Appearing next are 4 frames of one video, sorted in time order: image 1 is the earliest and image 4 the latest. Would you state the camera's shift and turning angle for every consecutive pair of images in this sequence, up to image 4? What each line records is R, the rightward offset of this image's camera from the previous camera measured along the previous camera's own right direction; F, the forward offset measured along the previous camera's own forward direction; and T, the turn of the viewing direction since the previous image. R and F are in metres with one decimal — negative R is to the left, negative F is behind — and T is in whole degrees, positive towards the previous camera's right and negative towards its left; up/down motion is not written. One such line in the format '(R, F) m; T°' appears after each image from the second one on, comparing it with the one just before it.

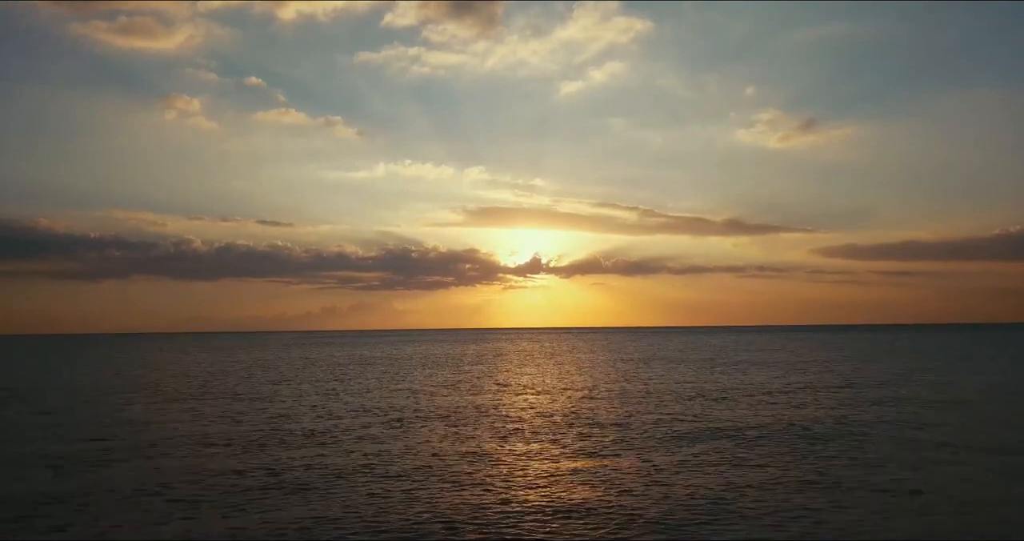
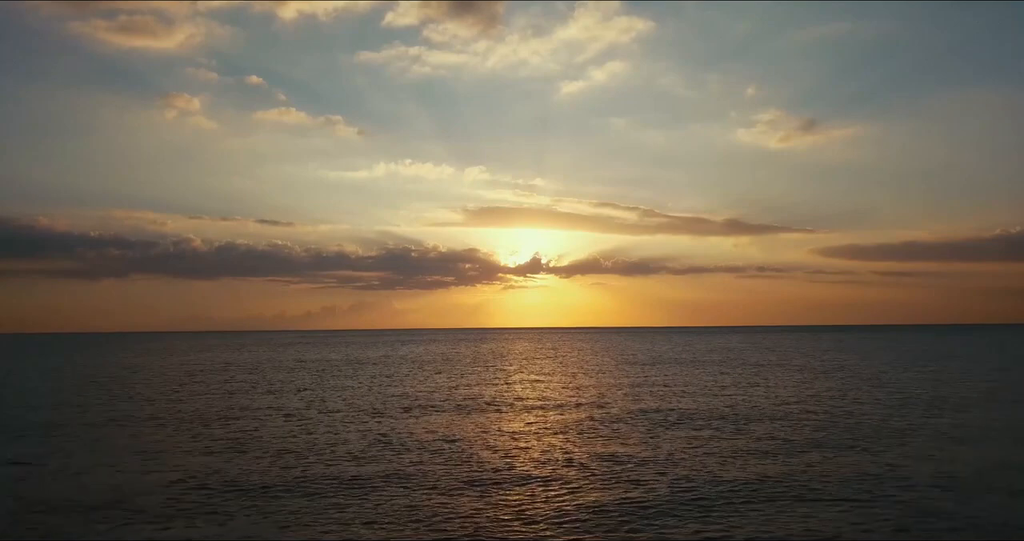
(-0.8, -0.3) m; 0°
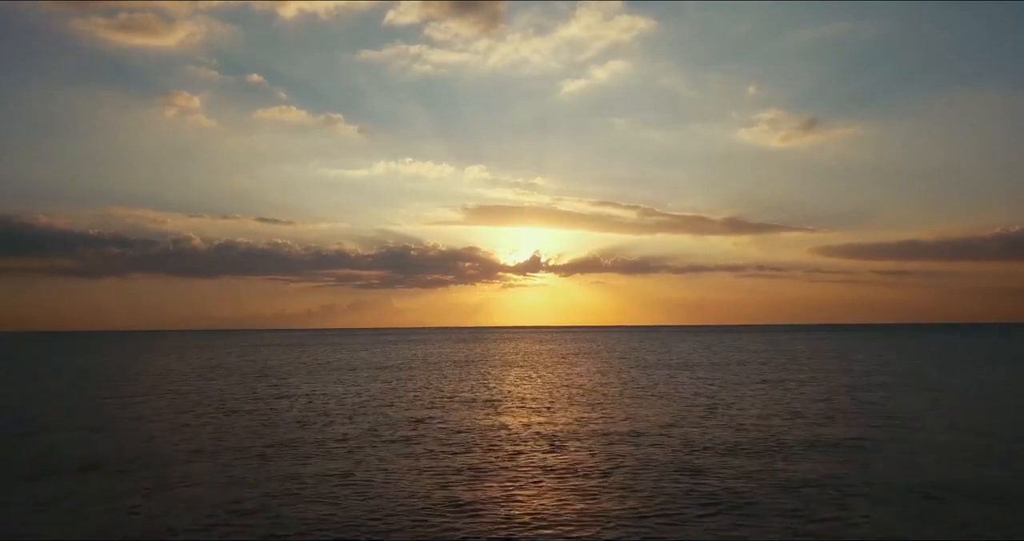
(+0.4, -1.9) m; 0°
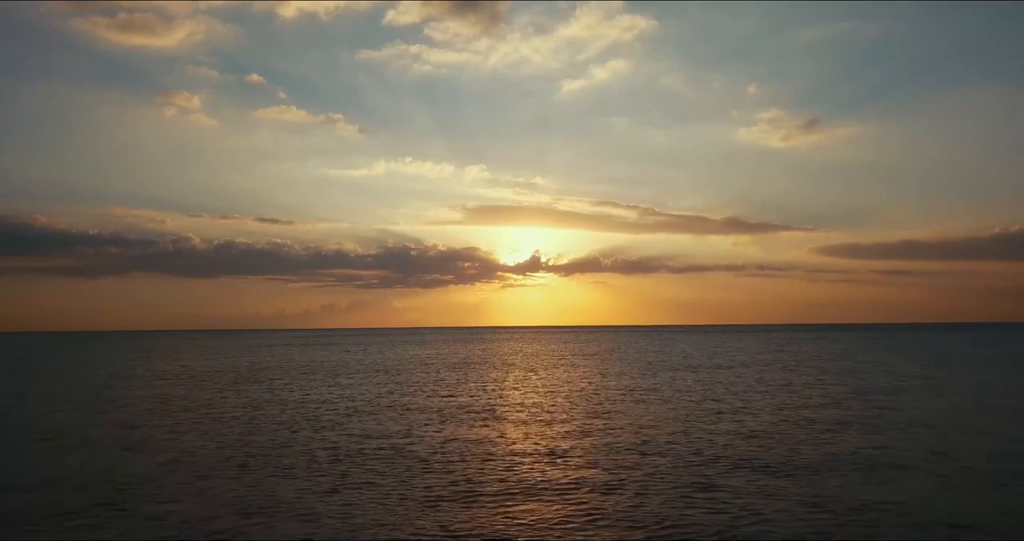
(-1.7, +2.3) m; 0°
